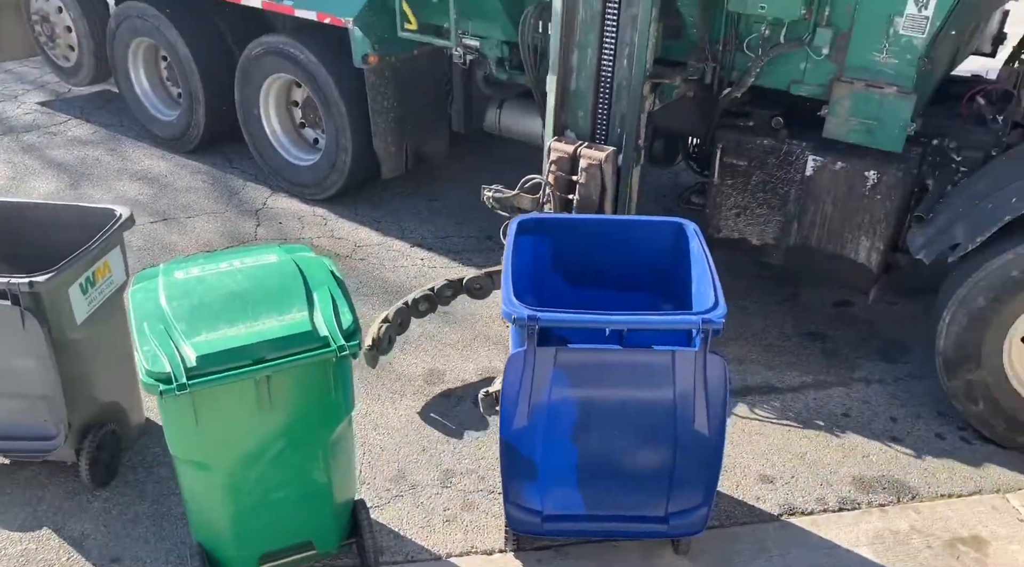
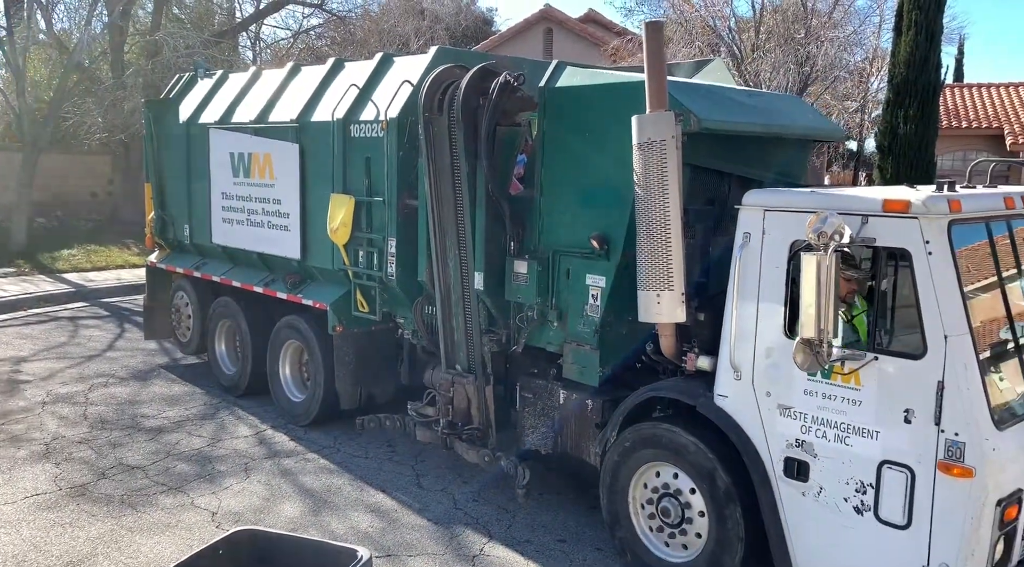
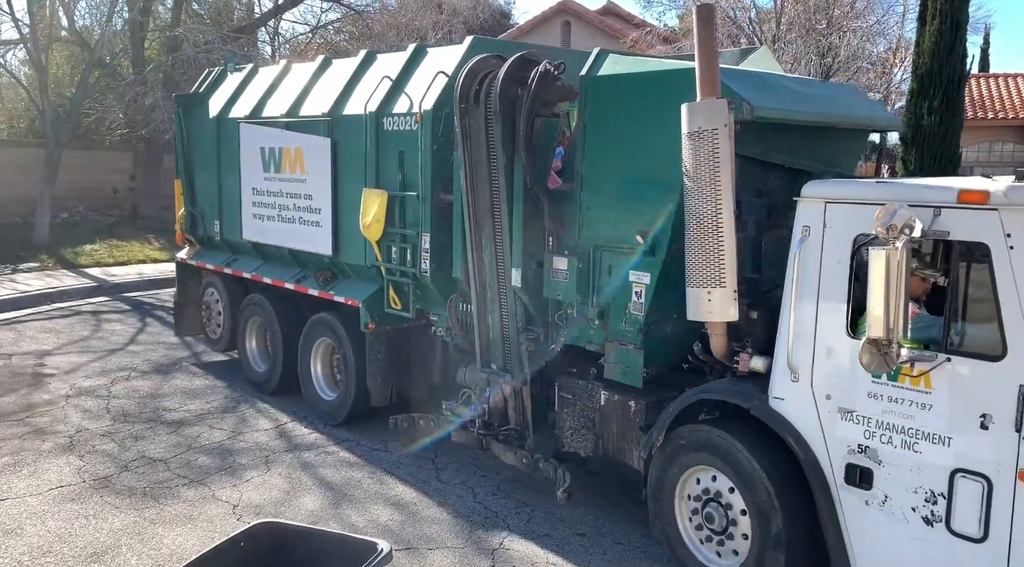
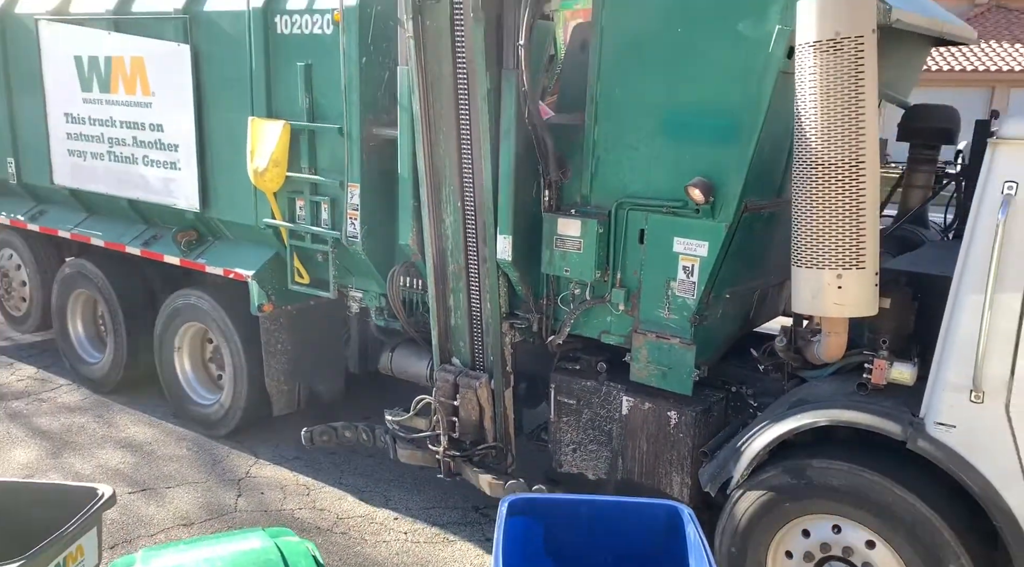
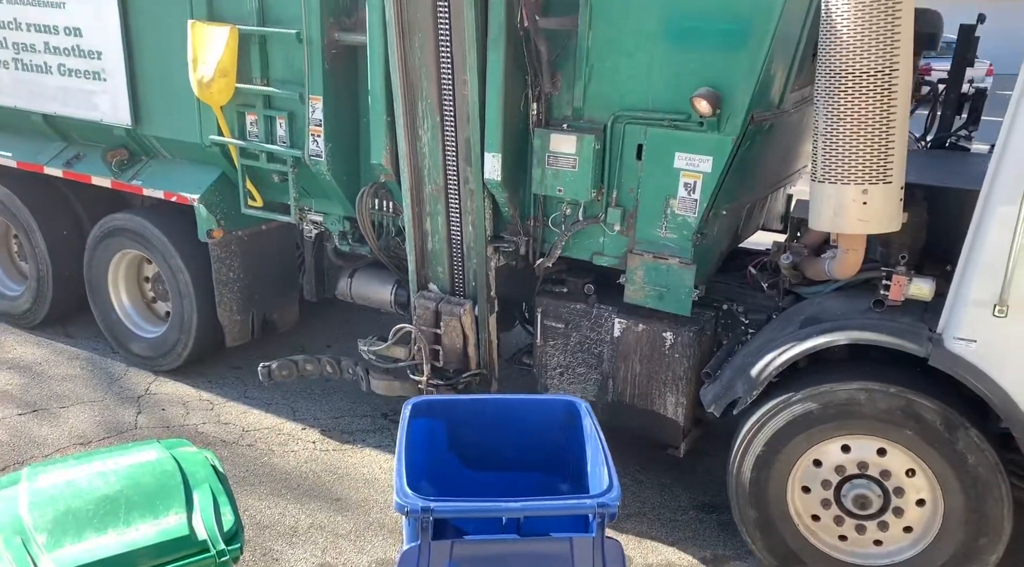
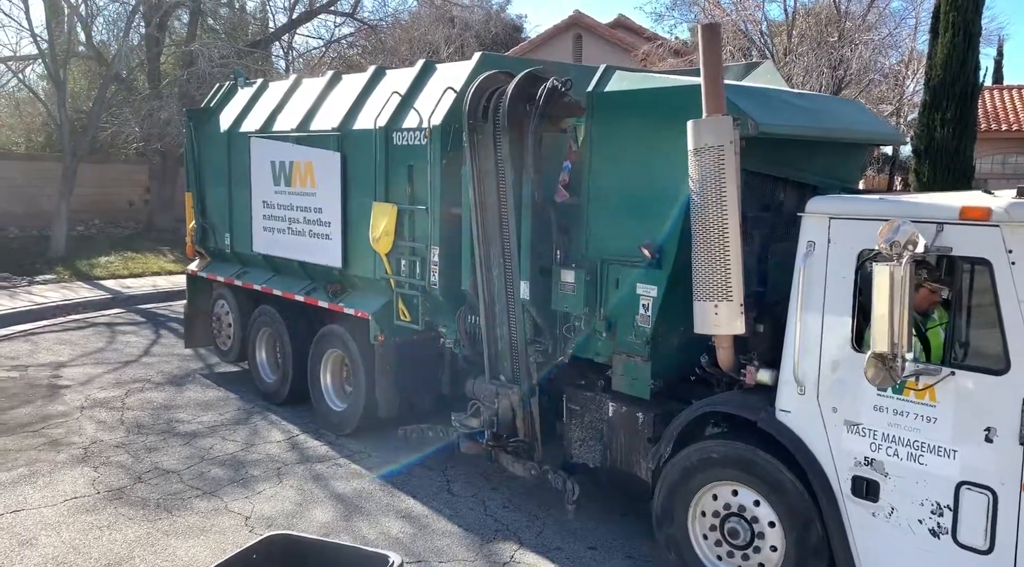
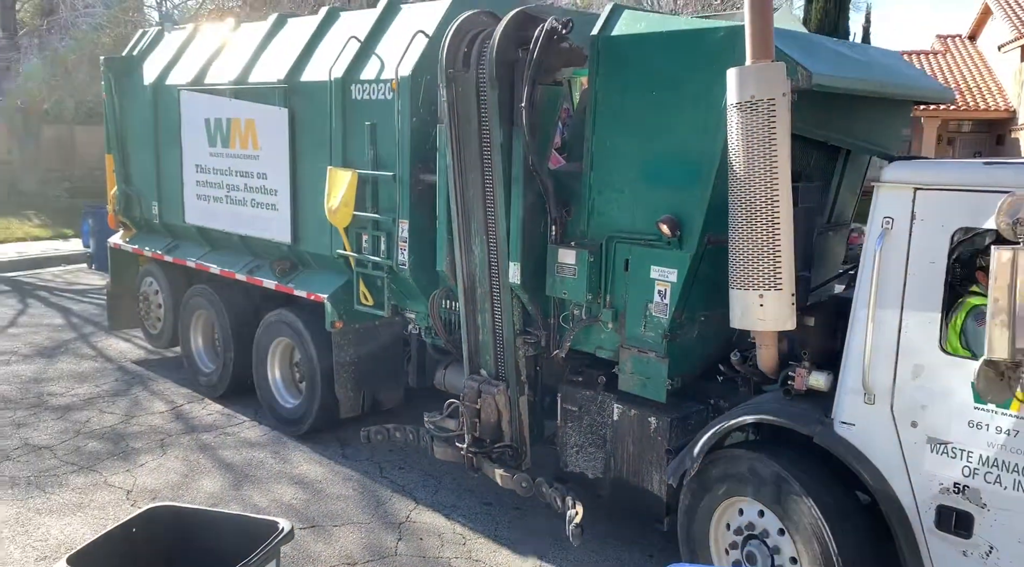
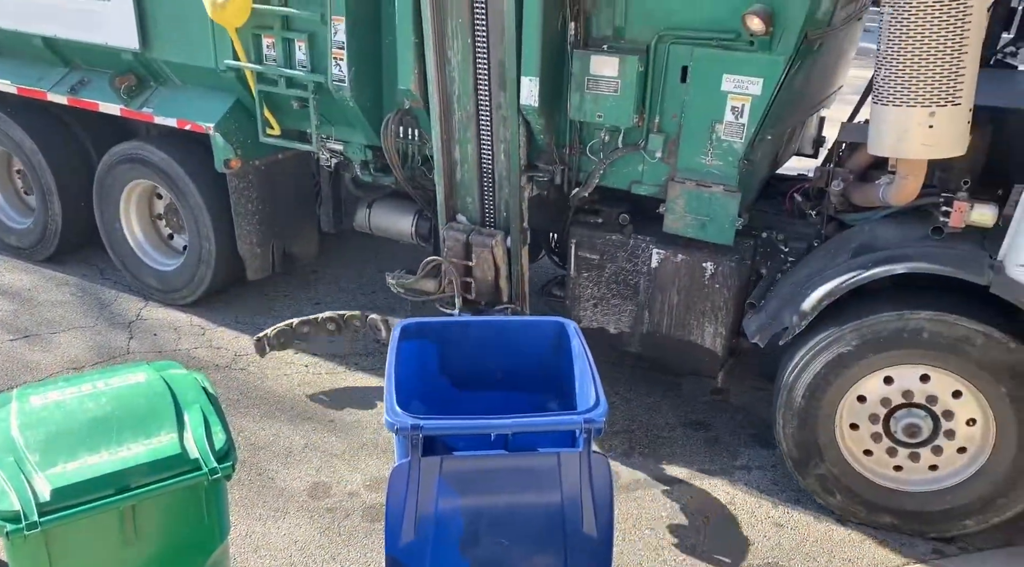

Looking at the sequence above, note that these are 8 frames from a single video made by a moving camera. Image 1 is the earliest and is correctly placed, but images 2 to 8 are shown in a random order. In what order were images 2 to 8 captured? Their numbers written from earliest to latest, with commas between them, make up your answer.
8, 5, 4, 7, 3, 2, 6
